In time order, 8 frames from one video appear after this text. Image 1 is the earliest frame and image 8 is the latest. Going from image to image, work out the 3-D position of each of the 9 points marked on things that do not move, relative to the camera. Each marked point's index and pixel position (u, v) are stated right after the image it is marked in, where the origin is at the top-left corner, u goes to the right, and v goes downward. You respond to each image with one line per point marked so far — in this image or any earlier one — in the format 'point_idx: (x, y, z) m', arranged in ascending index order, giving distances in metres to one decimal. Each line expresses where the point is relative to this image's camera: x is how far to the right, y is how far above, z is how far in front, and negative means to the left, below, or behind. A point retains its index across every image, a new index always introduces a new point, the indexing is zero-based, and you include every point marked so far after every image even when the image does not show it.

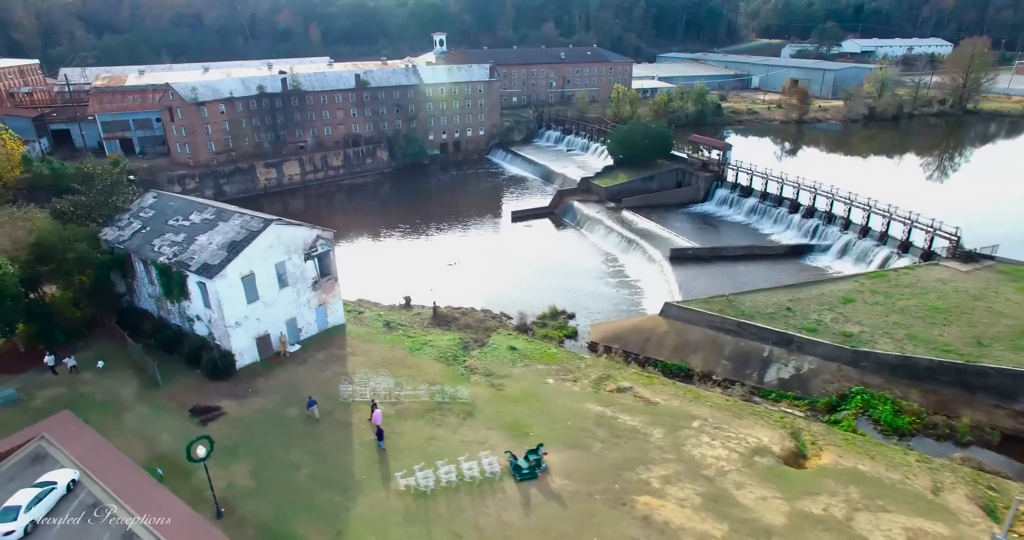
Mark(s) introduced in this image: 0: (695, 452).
0: (+6.4, -6.3, +18.4) m
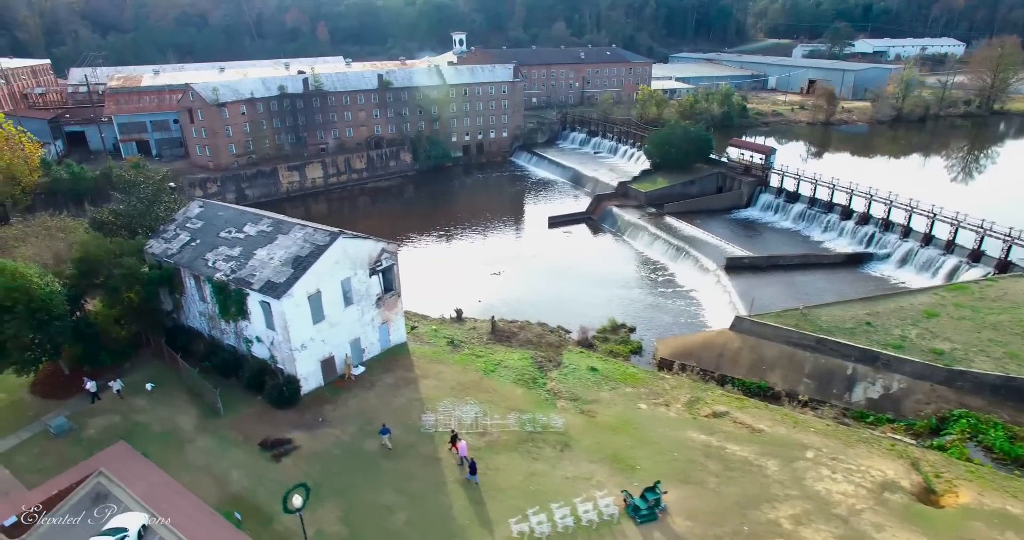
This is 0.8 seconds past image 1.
0: (+9.8, -7.0, +16.9) m
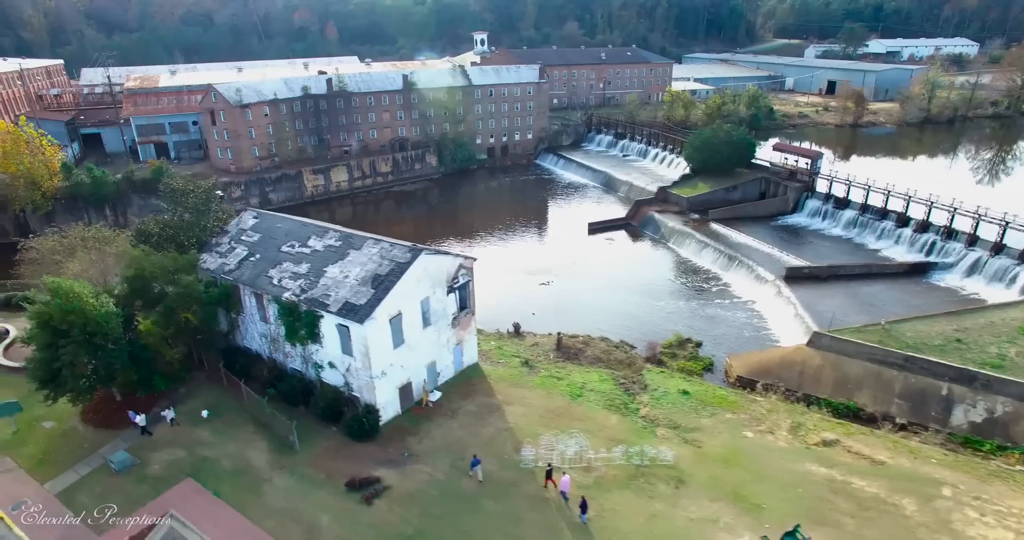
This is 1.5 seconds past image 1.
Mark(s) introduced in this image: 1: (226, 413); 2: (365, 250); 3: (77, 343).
0: (+13.3, -7.7, +15.4) m
1: (-10.8, -5.4, +19.8) m
2: (-5.5, +0.8, +19.8) m
3: (-15.1, -2.5, +18.3) m
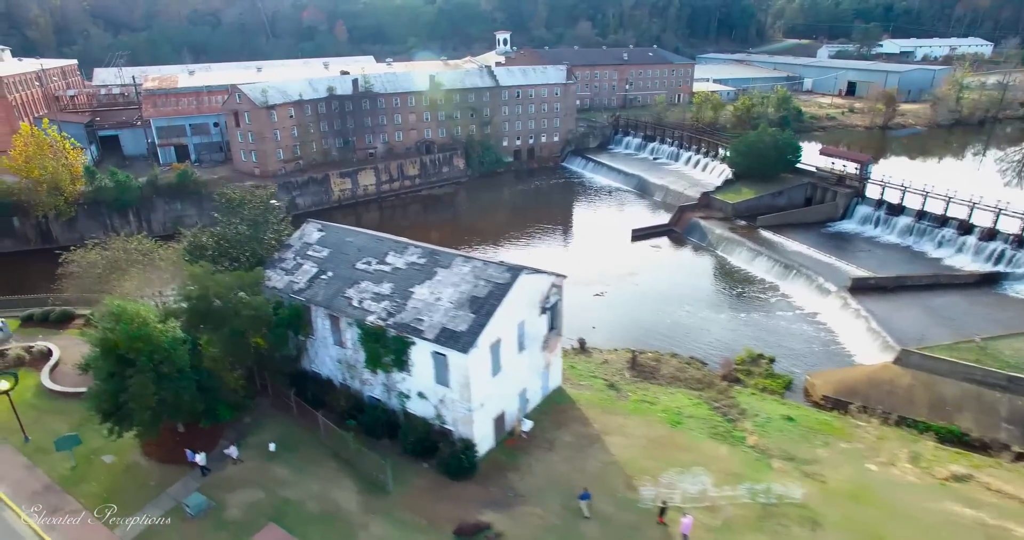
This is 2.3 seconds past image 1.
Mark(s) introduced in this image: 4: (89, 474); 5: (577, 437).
0: (+16.9, -8.3, +13.8) m
1: (-7.2, -6.1, +18.1) m
2: (-1.9, +0.1, +18.2) m
3: (-11.6, -3.2, +16.6) m
4: (-14.1, -6.8, +17.5) m
5: (+2.3, -6.0, +18.8) m
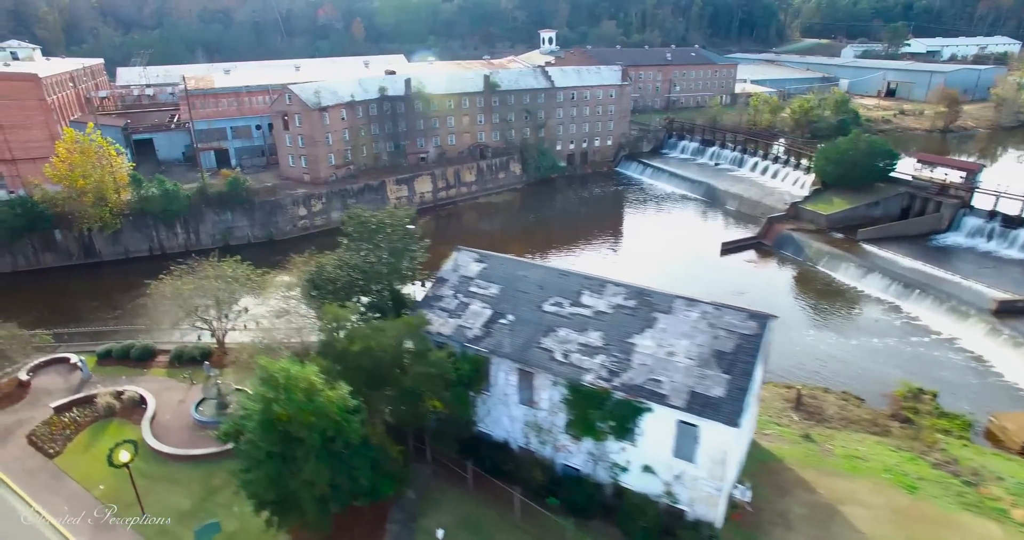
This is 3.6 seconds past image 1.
0: (+23.6, -9.6, +10.7) m
1: (-0.6, -7.4, +14.9) m
2: (+4.7, -1.2, +14.9) m
3: (-4.9, -4.5, +13.3) m
4: (-7.4, -8.1, +14.2) m
5: (+8.9, -7.3, +15.6) m
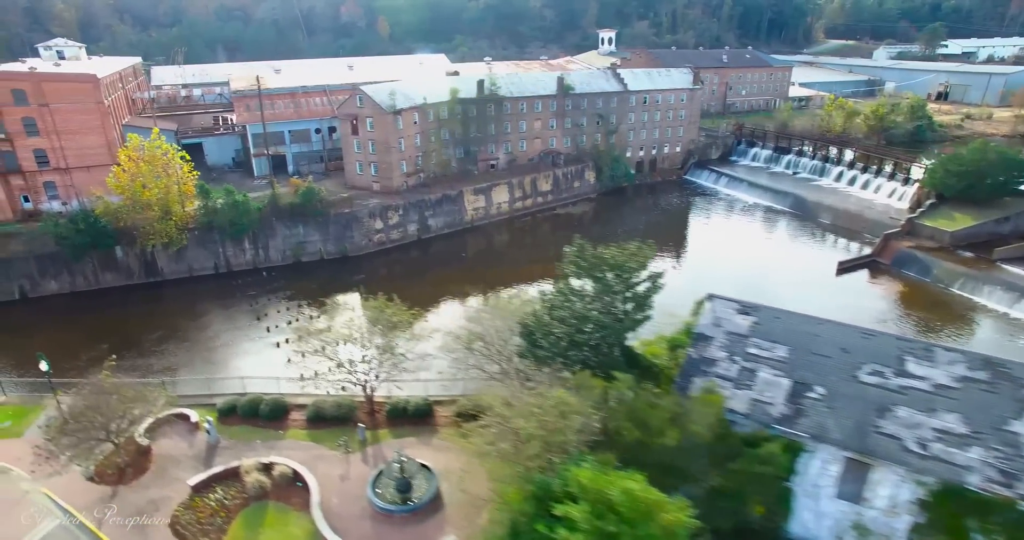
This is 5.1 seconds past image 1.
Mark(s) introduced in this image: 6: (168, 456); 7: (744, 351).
0: (+31.1, -11.1, +7.3) m
1: (+7.0, -8.8, +11.3) m
2: (+12.3, -2.7, +11.4) m
3: (+2.7, -6.0, +9.7) m
4: (+0.1, -9.6, +10.6) m
5: (+16.5, -8.8, +12.1) m
6: (-11.7, -6.4, +18.0) m
7: (+6.0, -2.1, +14.3) m
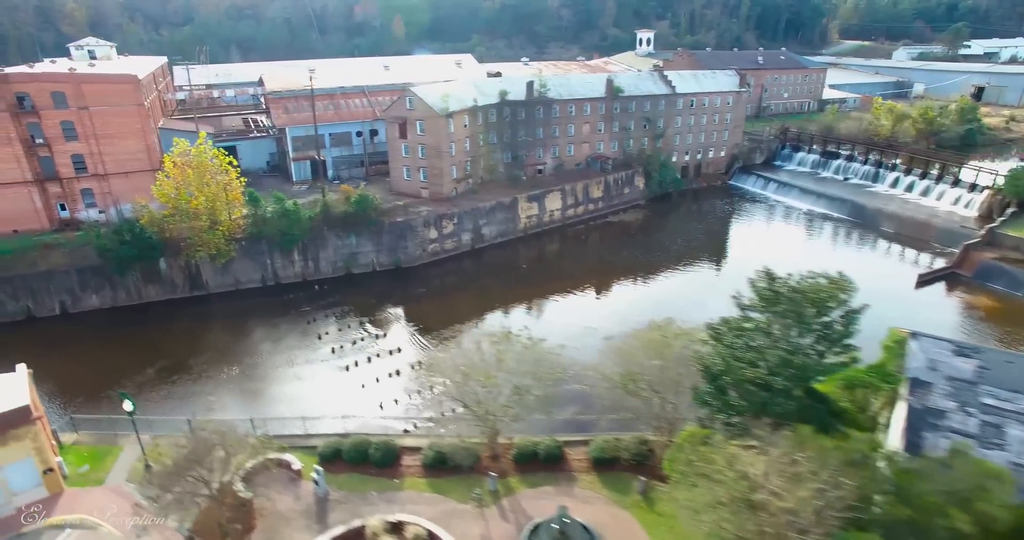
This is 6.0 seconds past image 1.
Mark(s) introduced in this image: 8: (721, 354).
0: (+35.8, -12.0, +5.2) m
1: (+11.6, -9.7, +9.2) m
2: (+16.9, -3.6, +9.3) m
3: (+7.3, -6.9, +7.6) m
4: (+4.8, -10.4, +8.5) m
5: (+21.1, -9.7, +10.0) m
6: (-7.1, -7.2, +15.8) m
7: (+10.7, -3.0, +12.2) m
8: (+4.9, -2.2, +14.1) m
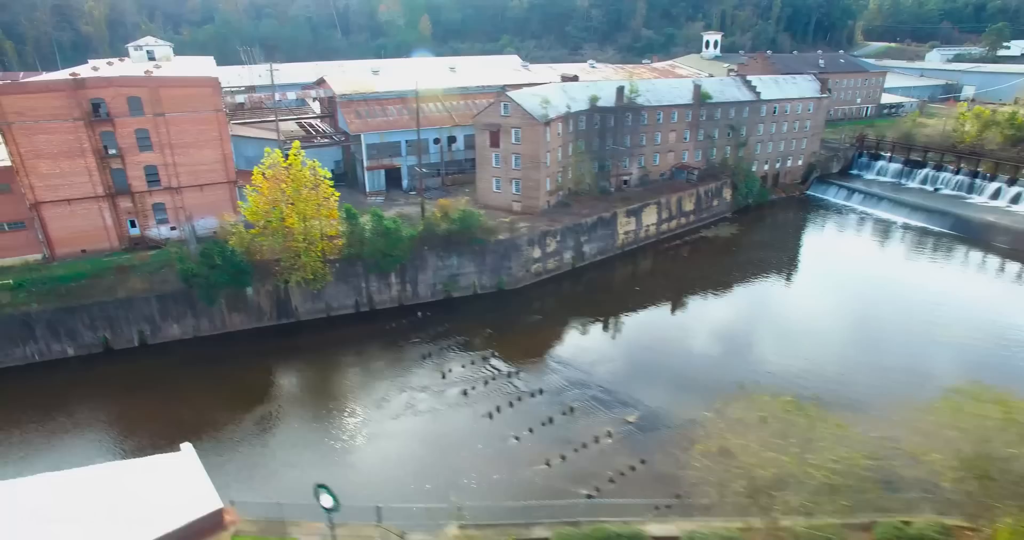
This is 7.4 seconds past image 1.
0: (+43.5, -13.6, +2.0) m
1: (+19.3, -11.2, +5.9) m
2: (+24.6, -5.1, +6.0) m
3: (+15.0, -8.4, +4.3) m
4: (+12.4, -11.9, +5.1) m
5: (+28.7, -11.2, +6.8) m
6: (+0.5, -8.7, +12.4) m
7: (+18.3, -4.5, +8.9) m
8: (+12.5, -3.7, +10.8) m
